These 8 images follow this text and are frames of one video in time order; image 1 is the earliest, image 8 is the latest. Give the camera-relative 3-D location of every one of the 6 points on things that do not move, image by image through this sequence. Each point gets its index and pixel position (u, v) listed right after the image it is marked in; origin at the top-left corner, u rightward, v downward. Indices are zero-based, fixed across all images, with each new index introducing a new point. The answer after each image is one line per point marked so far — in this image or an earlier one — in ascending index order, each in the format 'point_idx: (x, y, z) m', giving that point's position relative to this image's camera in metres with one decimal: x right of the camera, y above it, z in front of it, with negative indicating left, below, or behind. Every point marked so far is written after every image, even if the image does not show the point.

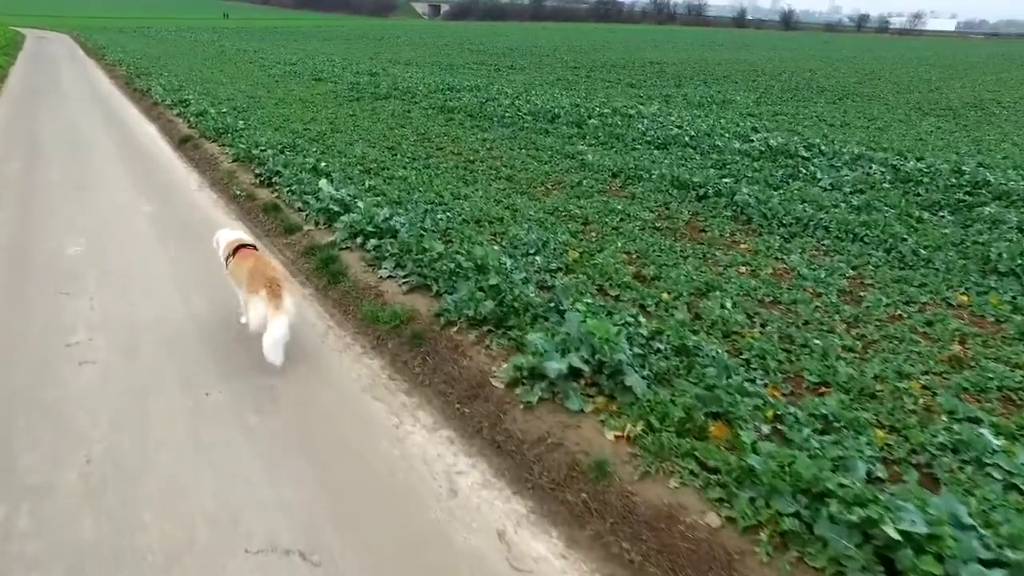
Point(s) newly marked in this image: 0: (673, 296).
0: (+1.7, -0.1, +6.7) m
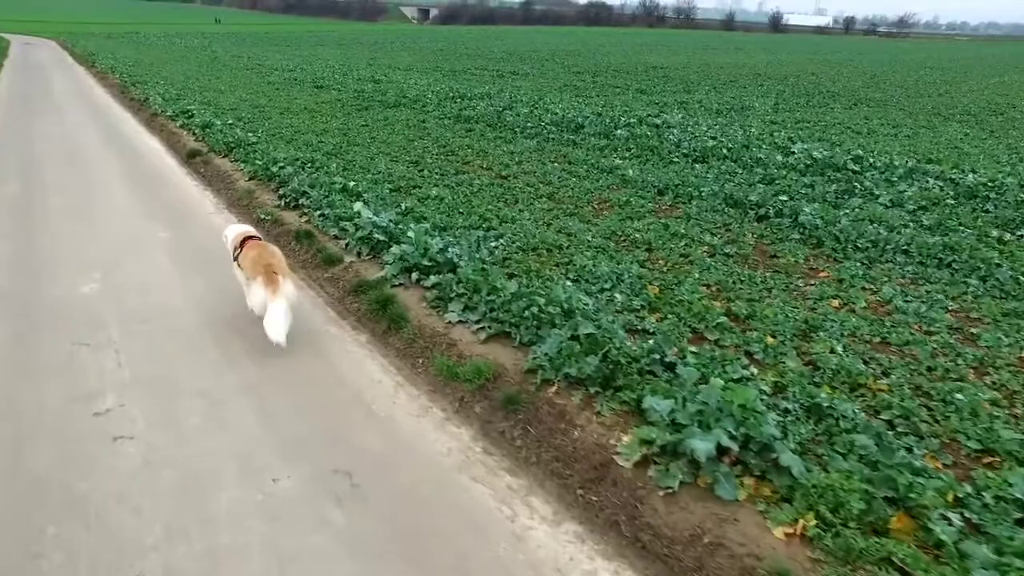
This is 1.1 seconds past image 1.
0: (+2.5, -0.5, +6.0) m
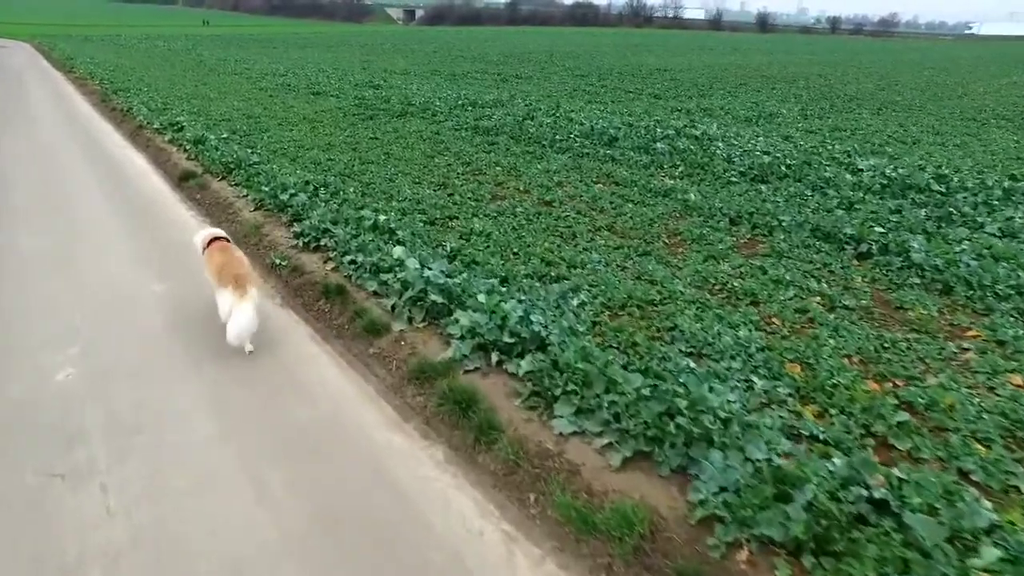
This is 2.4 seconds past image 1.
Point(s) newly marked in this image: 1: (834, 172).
0: (+3.5, -1.2, +4.6) m
1: (+6.2, +2.2, +12.0) m
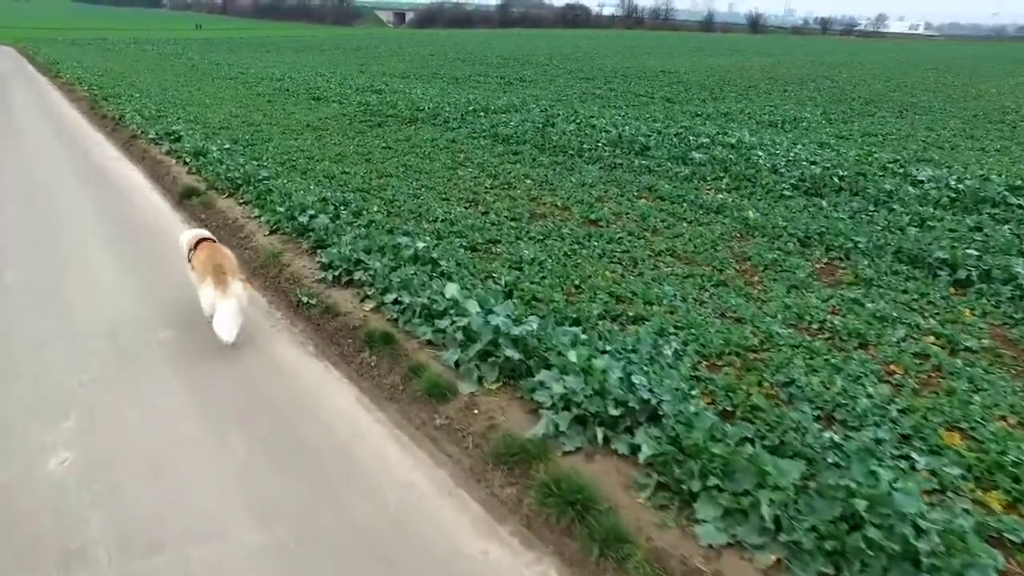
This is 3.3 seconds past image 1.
0: (+4.2, -1.5, +3.7) m
1: (+6.8, +1.9, +11.1) m
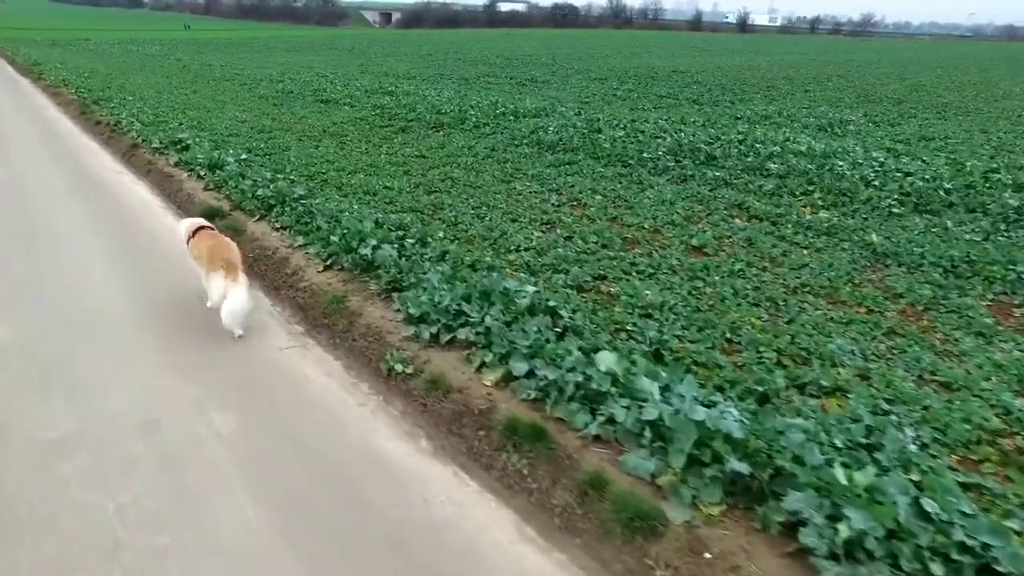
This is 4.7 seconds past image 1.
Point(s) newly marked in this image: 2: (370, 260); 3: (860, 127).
0: (+5.6, -2.0, +2.4) m
1: (+7.9, +1.4, +9.9) m
2: (-1.6, +0.3, +6.8) m
3: (+10.4, +4.8, +18.6) m
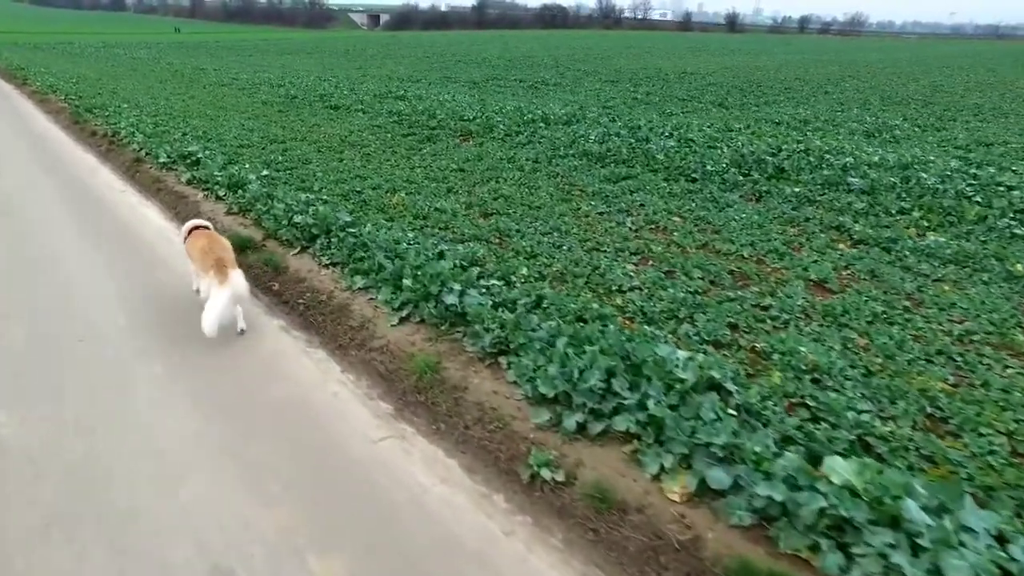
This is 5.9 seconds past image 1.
0: (+6.7, -2.4, +1.3) m
1: (+8.9, +1.0, +8.9) m
2: (-0.5, -0.2, +5.6) m
3: (+11.2, +4.4, +17.6) m
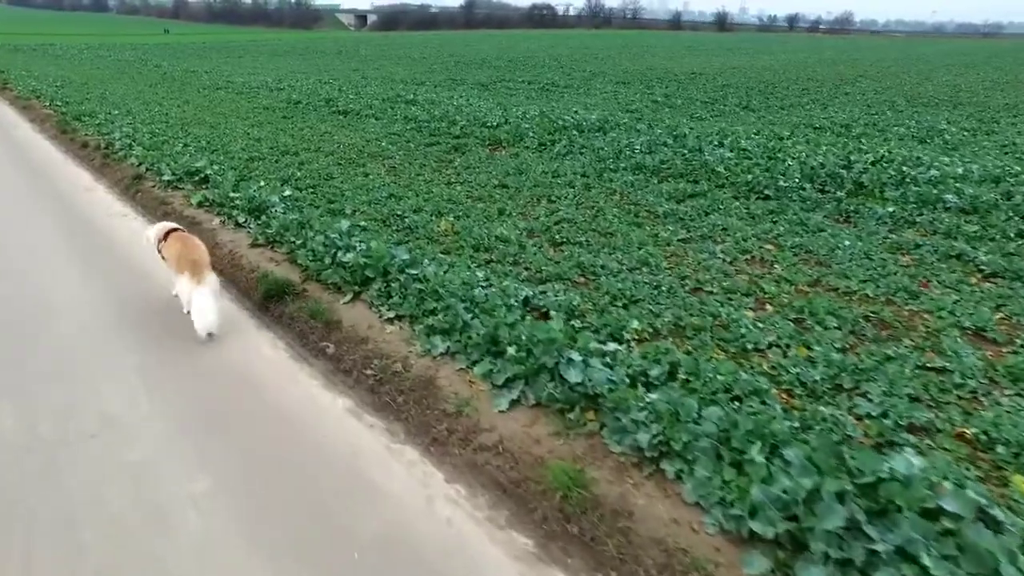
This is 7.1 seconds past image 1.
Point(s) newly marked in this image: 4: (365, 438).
0: (+7.9, -2.8, +0.3) m
1: (+9.9, +0.6, +7.9) m
2: (+0.5, -0.7, +4.4) m
3: (+11.9, +4.1, +16.6) m
4: (-1.1, -1.1, +4.6) m
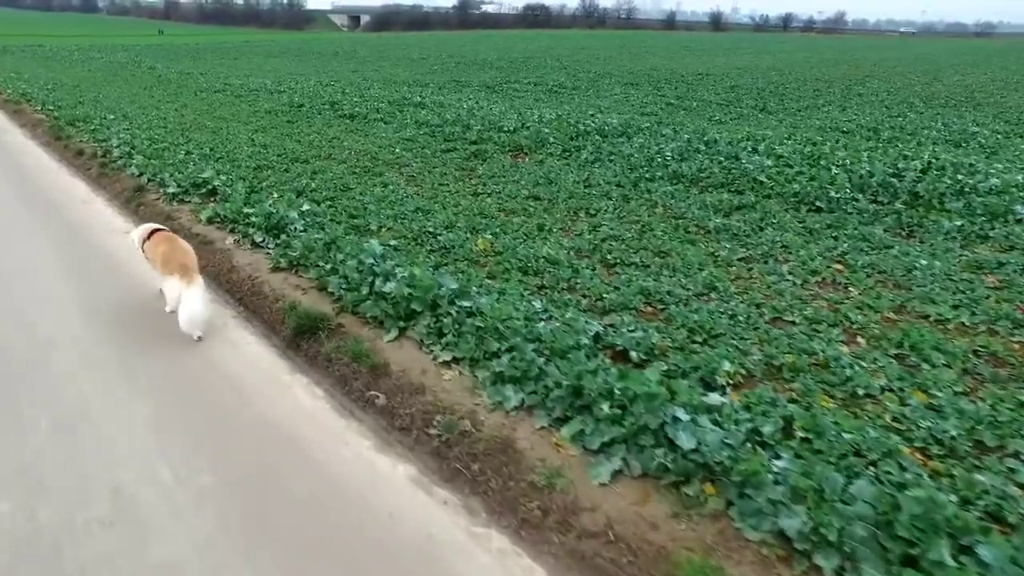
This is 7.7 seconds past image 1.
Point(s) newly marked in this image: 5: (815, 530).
0: (+8.5, -3.1, -0.4) m
1: (+10.4, +0.4, +7.3) m
2: (+1.2, -1.0, +3.7) m
3: (+12.4, +3.8, +16.1) m
4: (-0.4, -1.5, +3.8) m
5: (+1.6, -1.3, +3.3) m
